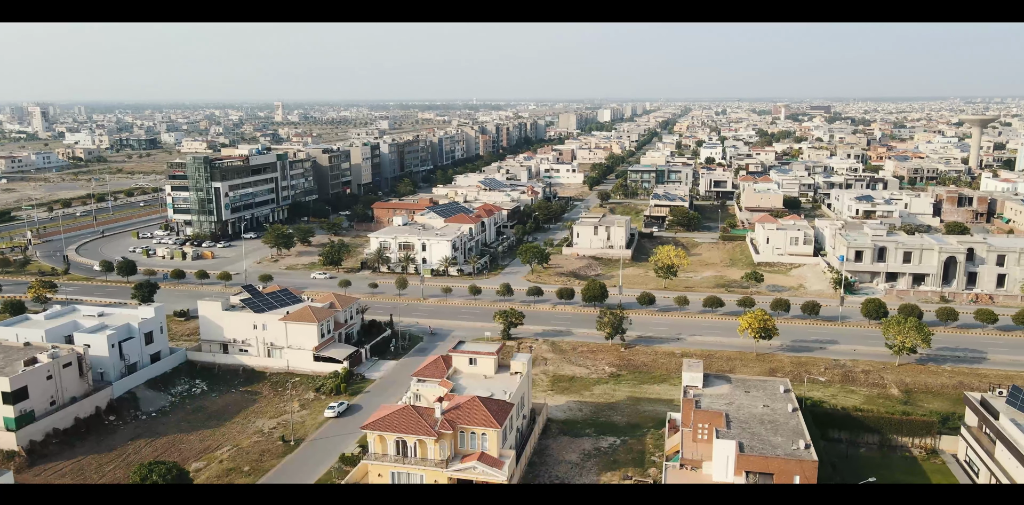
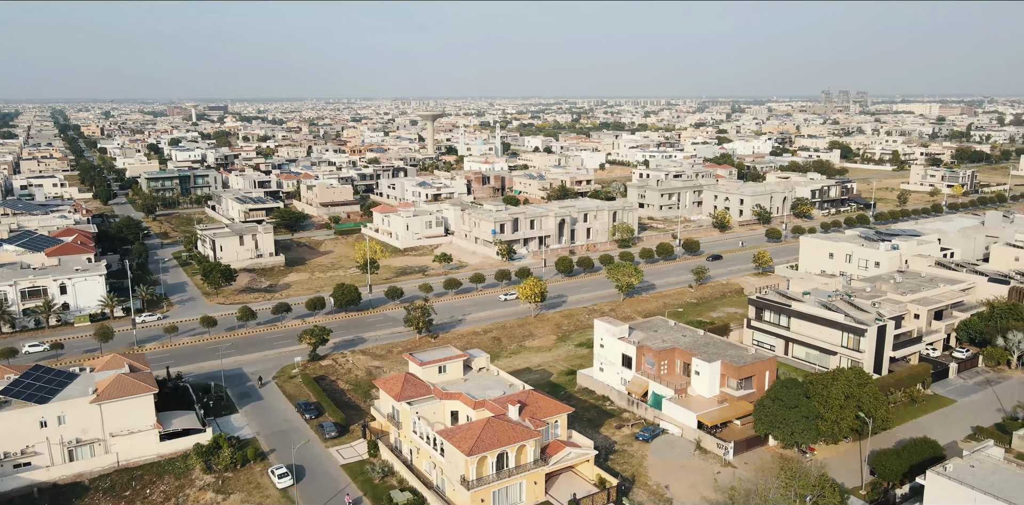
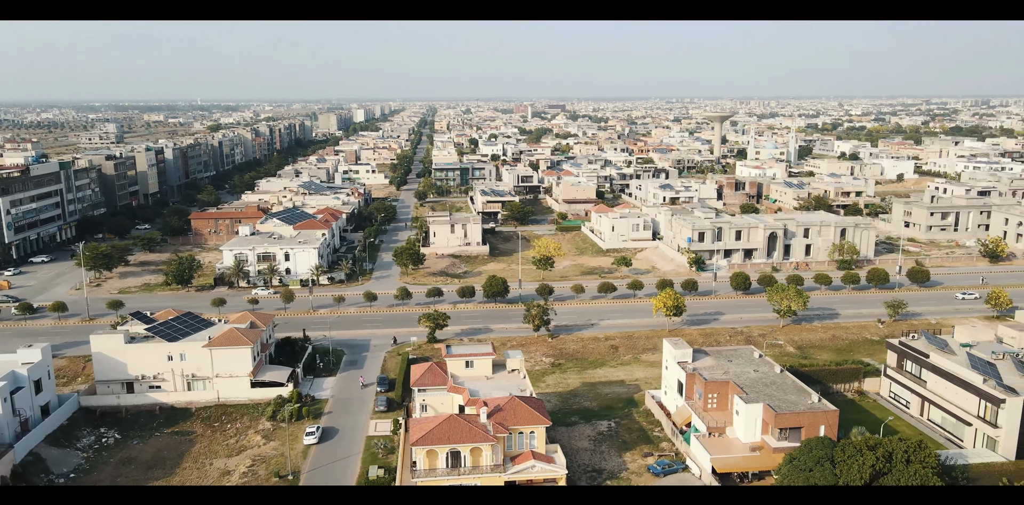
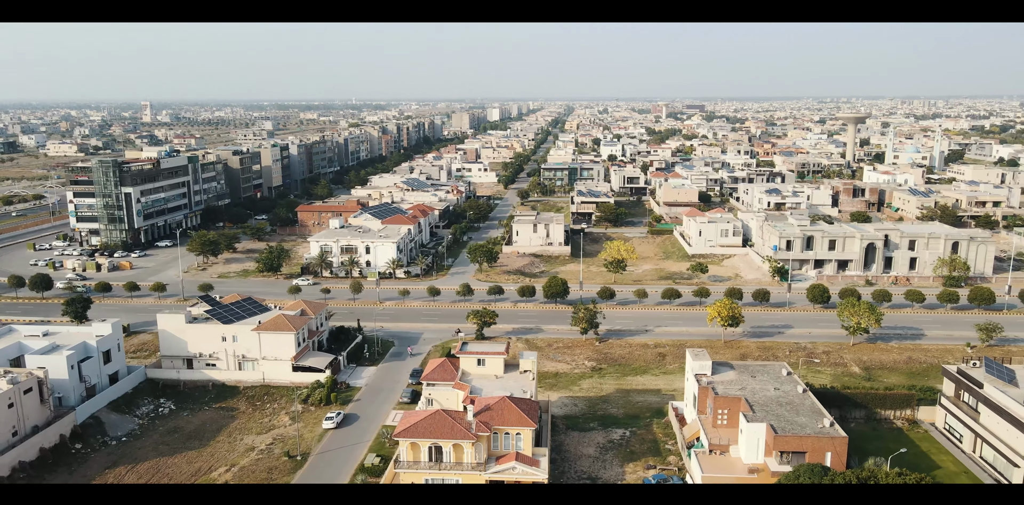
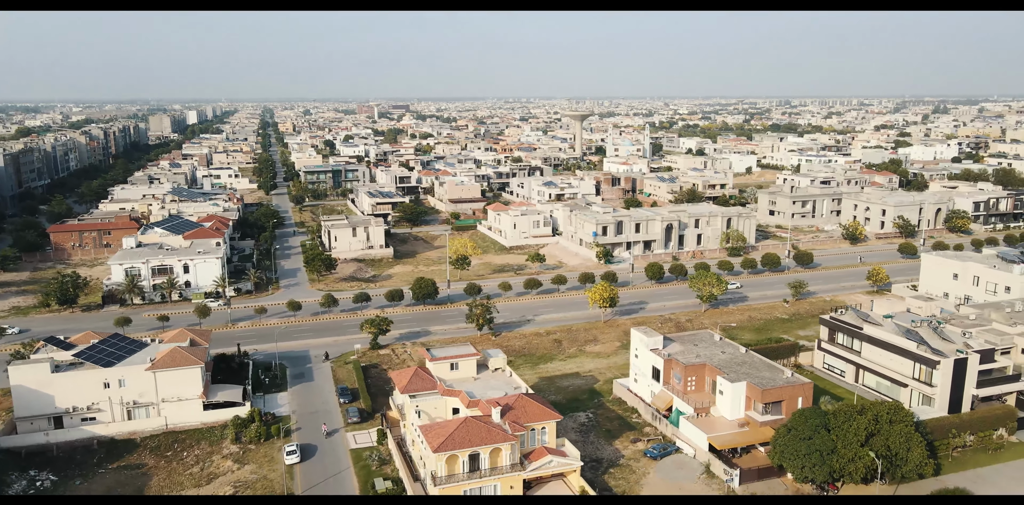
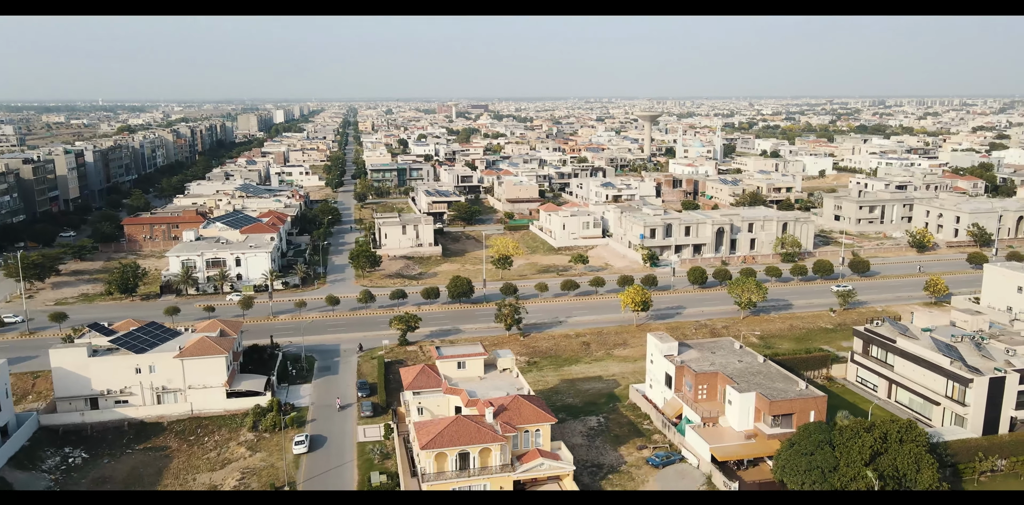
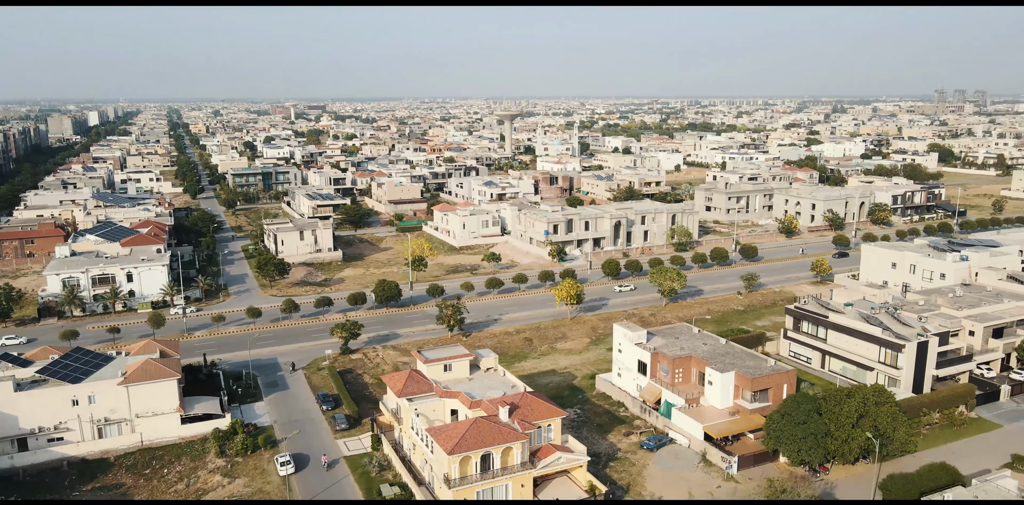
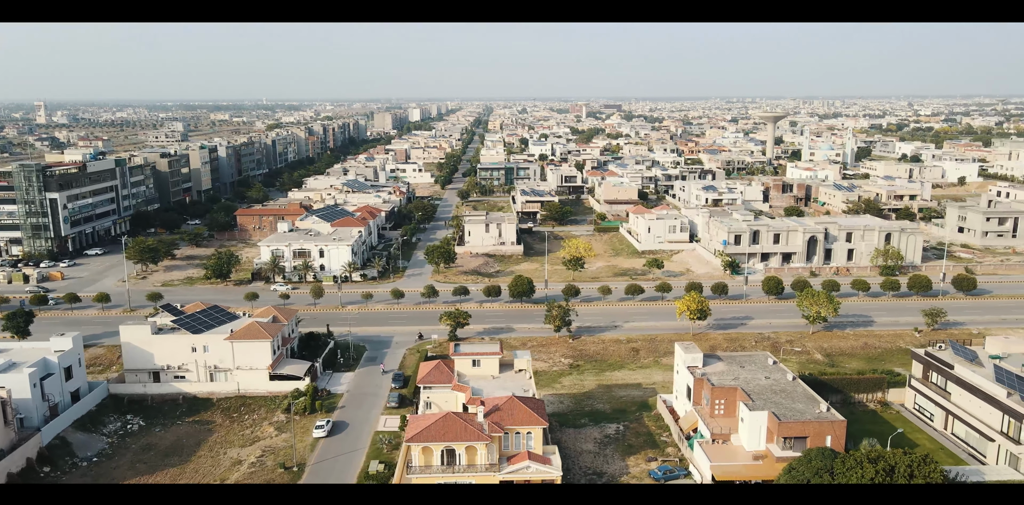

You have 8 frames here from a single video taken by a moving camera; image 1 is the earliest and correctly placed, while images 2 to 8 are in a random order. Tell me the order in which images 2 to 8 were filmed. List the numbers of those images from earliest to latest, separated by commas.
4, 8, 3, 6, 5, 7, 2
